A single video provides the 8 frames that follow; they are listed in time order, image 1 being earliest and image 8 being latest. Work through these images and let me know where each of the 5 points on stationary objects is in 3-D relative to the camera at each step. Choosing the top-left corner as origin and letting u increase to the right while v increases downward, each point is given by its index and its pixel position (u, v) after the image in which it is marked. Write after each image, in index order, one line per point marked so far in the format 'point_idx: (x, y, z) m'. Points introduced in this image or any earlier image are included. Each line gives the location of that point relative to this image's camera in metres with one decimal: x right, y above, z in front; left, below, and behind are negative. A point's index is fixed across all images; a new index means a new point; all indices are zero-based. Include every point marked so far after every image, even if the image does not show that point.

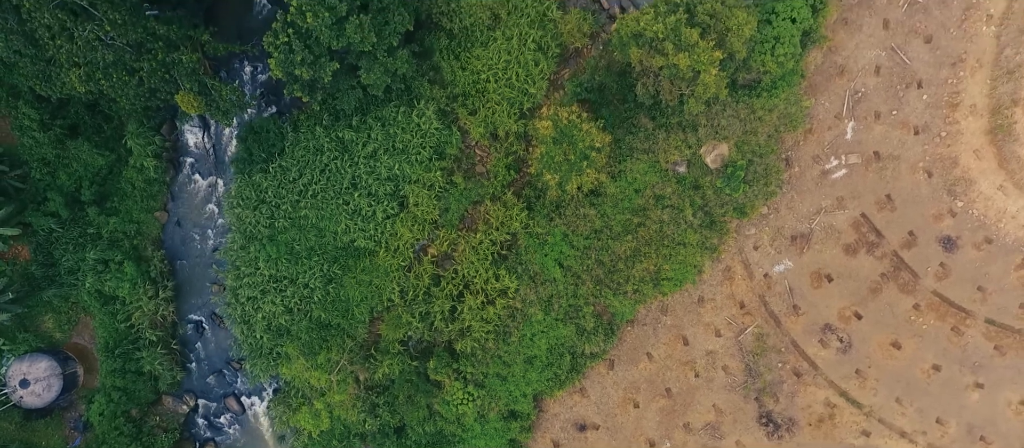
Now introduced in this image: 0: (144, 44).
0: (-9.1, +4.4, +17.0) m
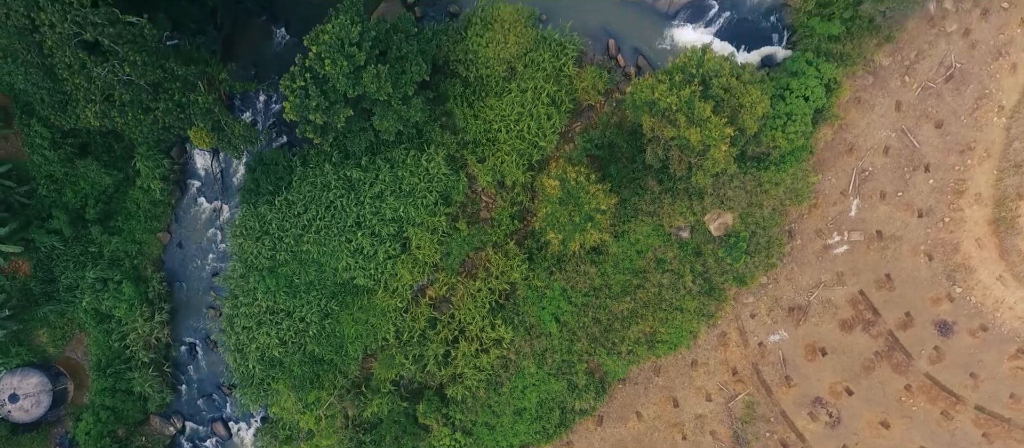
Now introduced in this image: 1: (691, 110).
0: (-8.7, +3.4, +17.1) m
1: (+5.2, +3.1, +19.9) m
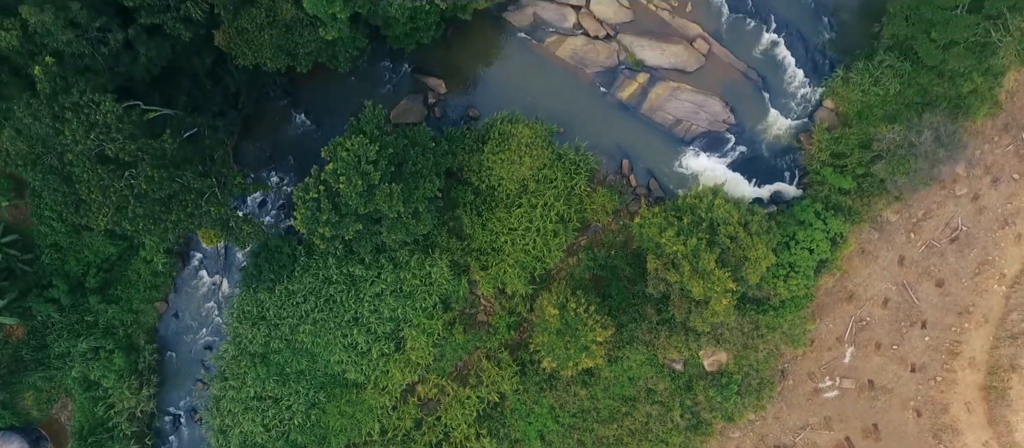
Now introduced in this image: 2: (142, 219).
0: (-8.4, +0.7, +17.2) m
1: (+5.3, -1.2, +20.0) m
2: (-9.2, +0.2, +17.0) m
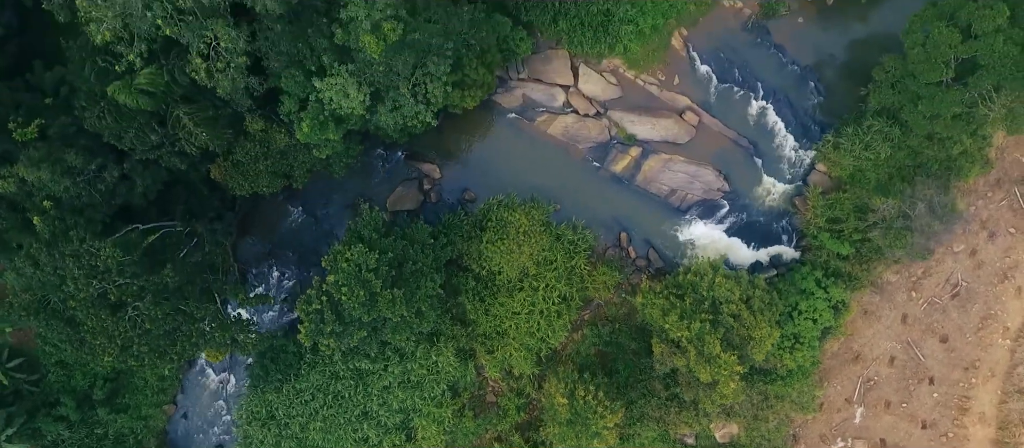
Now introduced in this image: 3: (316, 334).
0: (-8.3, -2.5, +17.2) m
1: (+5.5, -3.5, +20.1) m
2: (-9.0, -3.1, +17.1) m
3: (-5.5, -3.1, +19.3) m
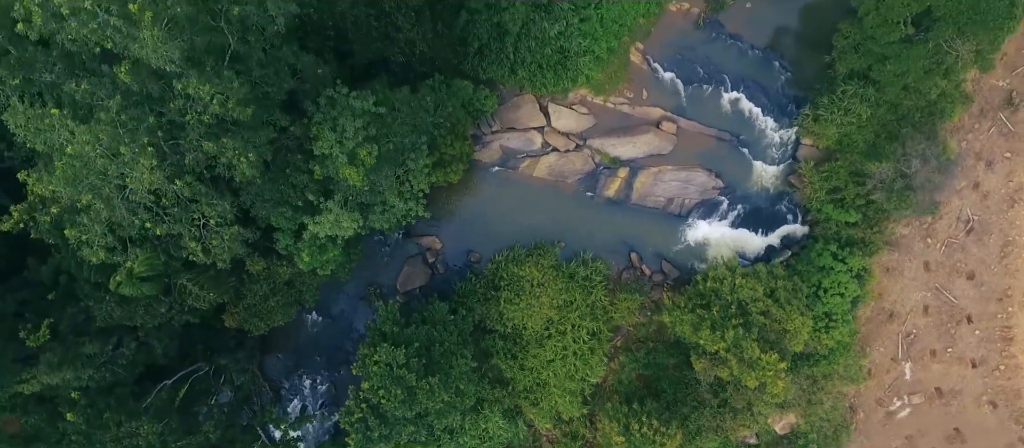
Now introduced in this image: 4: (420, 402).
0: (-7.0, -6.2, +17.2) m
1: (+6.6, -3.7, +20.1) m
2: (-7.6, -7.0, +17.1) m
3: (-4.1, -6.1, +19.2) m
4: (-2.6, -5.0, +19.2) m
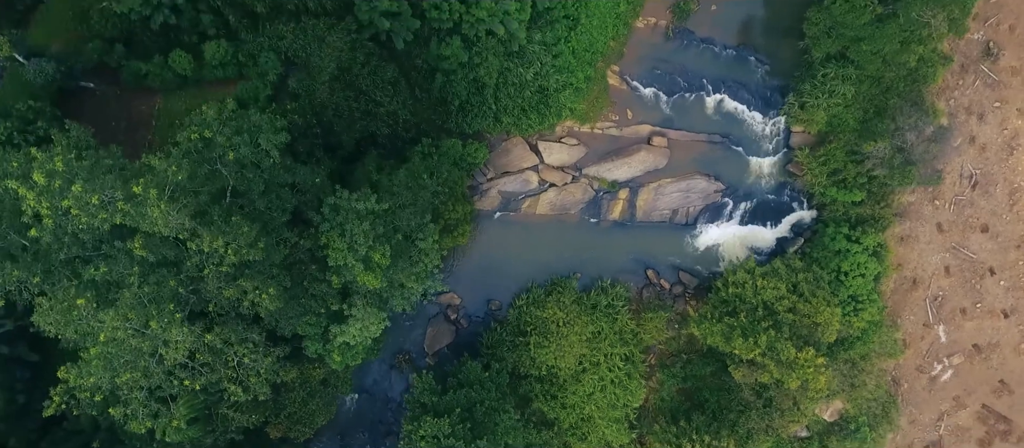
0: (-5.2, -8.9, +17.3) m
1: (+7.7, -3.8, +20.1) m
2: (-5.6, -9.7, +17.1) m
3: (-2.4, -8.2, +19.3) m
4: (-1.1, -6.8, +19.3) m
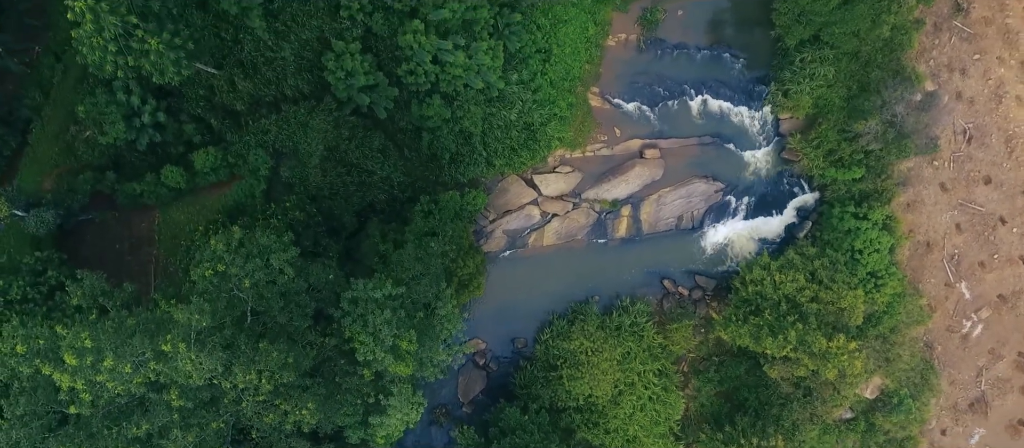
0: (-3.1, -10.9, +17.2) m
1: (+8.6, -3.5, +20.2) m
2: (-3.4, -11.8, +17.1) m
3: (-0.5, -9.7, +19.3) m
4: (+0.5, -8.1, +19.3) m
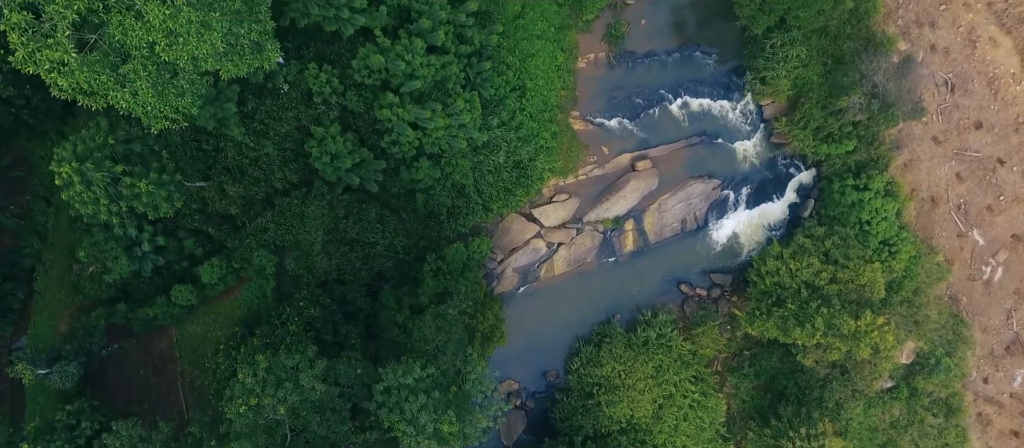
0: (-0.6, -12.5, +17.2) m
1: (+9.4, -3.0, +20.2) m
2: (-0.7, -13.5, +17.0) m
3: (+1.7, -10.9, +19.2) m
4: (+2.4, -9.1, +19.2) m
